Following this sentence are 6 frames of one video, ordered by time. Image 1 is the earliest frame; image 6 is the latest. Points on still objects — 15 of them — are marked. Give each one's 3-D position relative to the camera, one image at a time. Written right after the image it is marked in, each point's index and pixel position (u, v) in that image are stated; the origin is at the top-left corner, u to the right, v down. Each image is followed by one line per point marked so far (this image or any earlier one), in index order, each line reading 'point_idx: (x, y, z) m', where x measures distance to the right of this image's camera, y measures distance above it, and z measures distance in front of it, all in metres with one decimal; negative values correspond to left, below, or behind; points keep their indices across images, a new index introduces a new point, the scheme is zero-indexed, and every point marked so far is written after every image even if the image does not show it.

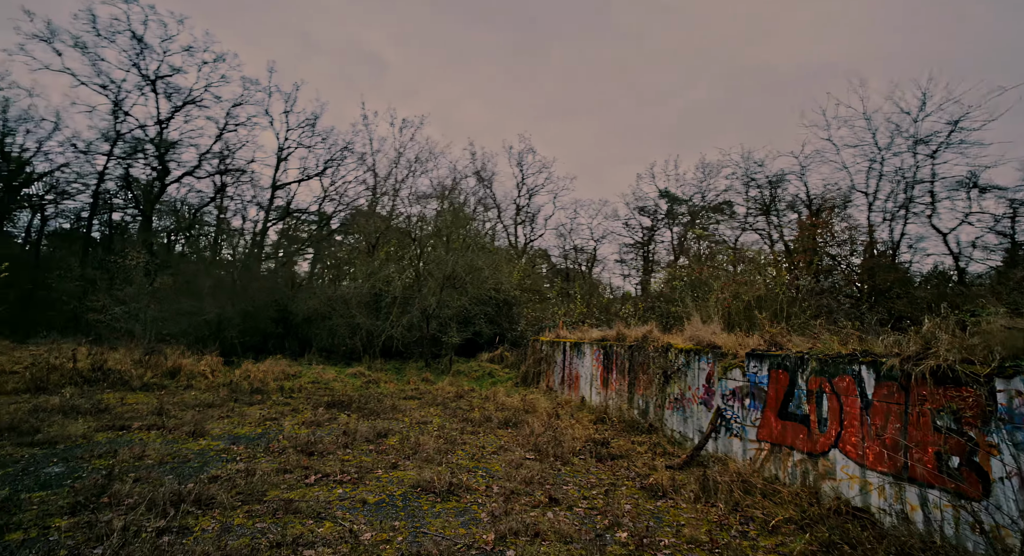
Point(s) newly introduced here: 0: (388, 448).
0: (-1.5, -2.1, +5.9) m
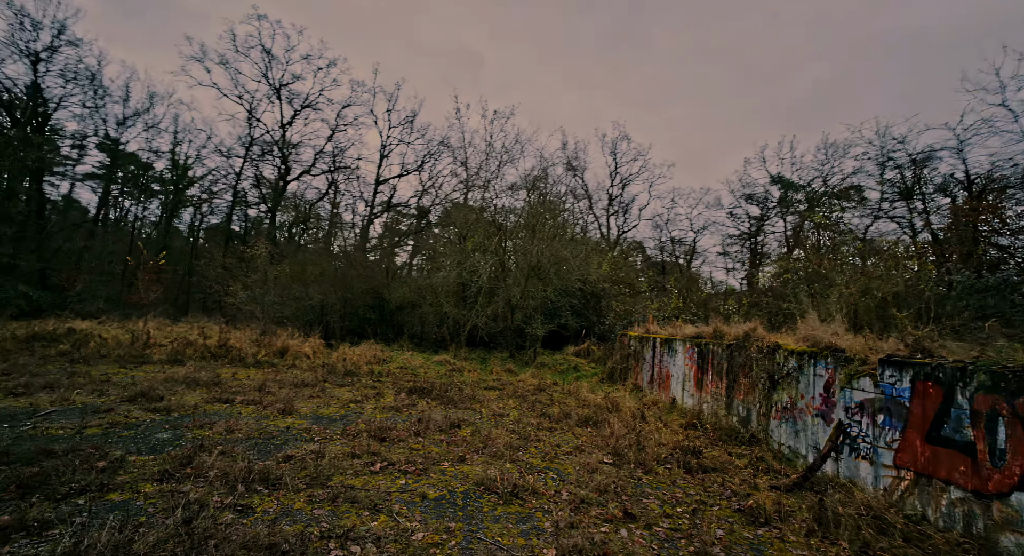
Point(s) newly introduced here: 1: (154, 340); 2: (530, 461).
0: (-0.6, -1.9, +5.7) m
1: (-9.2, -1.6, +12.5) m
2: (+0.2, -1.9, +5.1) m
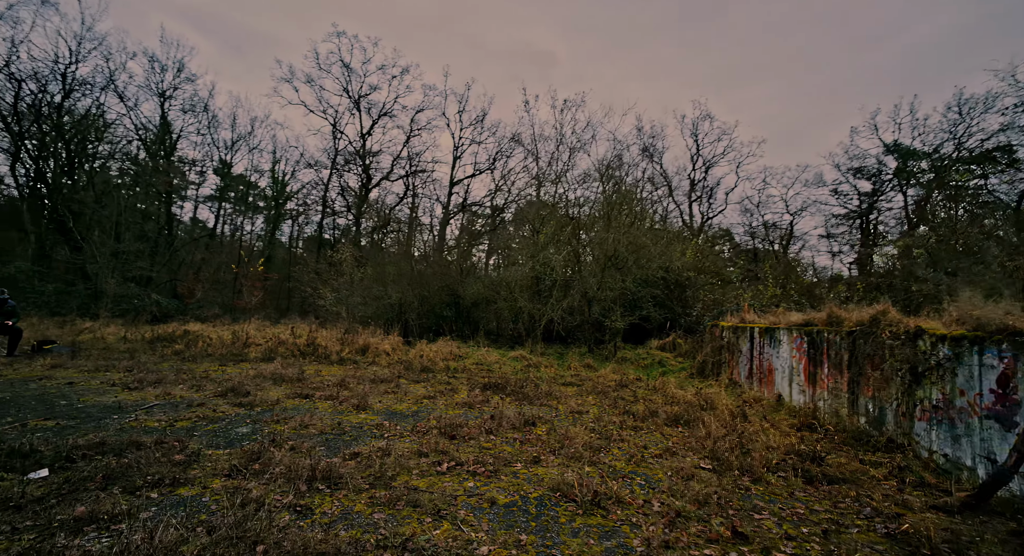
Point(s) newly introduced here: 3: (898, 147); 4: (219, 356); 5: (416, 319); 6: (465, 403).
0: (+0.2, -1.7, +5.3) m
1: (-7.2, -1.7, +13.3) m
2: (+1.0, -1.7, +4.5) m
3: (+14.3, +5.0, +18.1) m
4: (-6.6, -1.8, +10.9) m
5: (-3.2, -1.4, +16.3) m
6: (-0.7, -1.9, +7.2) m
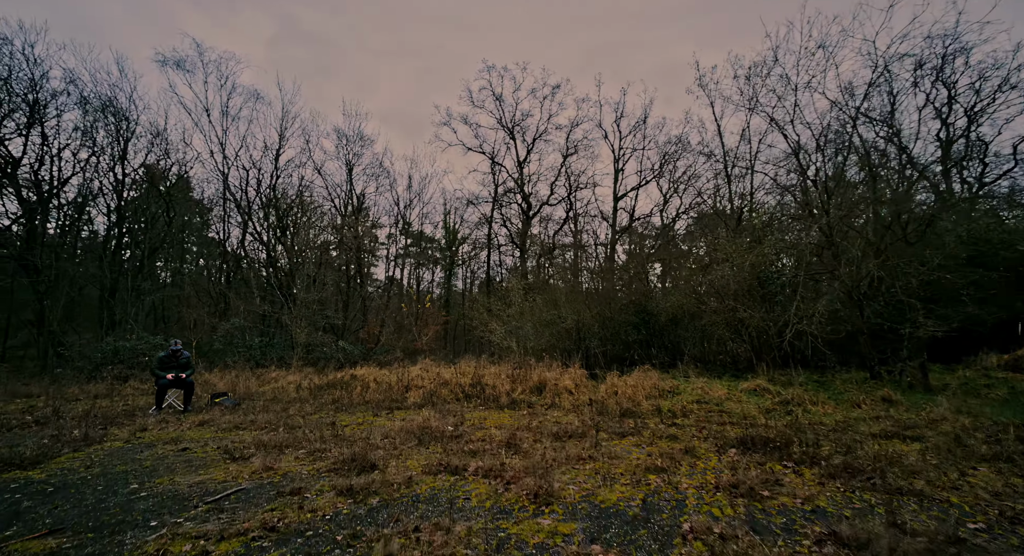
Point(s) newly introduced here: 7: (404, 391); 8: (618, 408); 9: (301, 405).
0: (+1.9, -1.3, +1.6) m
1: (-2.3, -2.5, +11.7) m
2: (+2.4, -1.2, +0.7) m
3: (+18.8, +6.3, +9.6) m
4: (-2.6, -2.4, +9.1) m
5: (+2.4, -1.9, +13.2) m
6: (+1.7, -1.6, +3.8) m
7: (-2.3, -2.4, +10.5) m
8: (+1.7, -2.2, +8.0) m
9: (-4.1, -2.5, +9.5) m
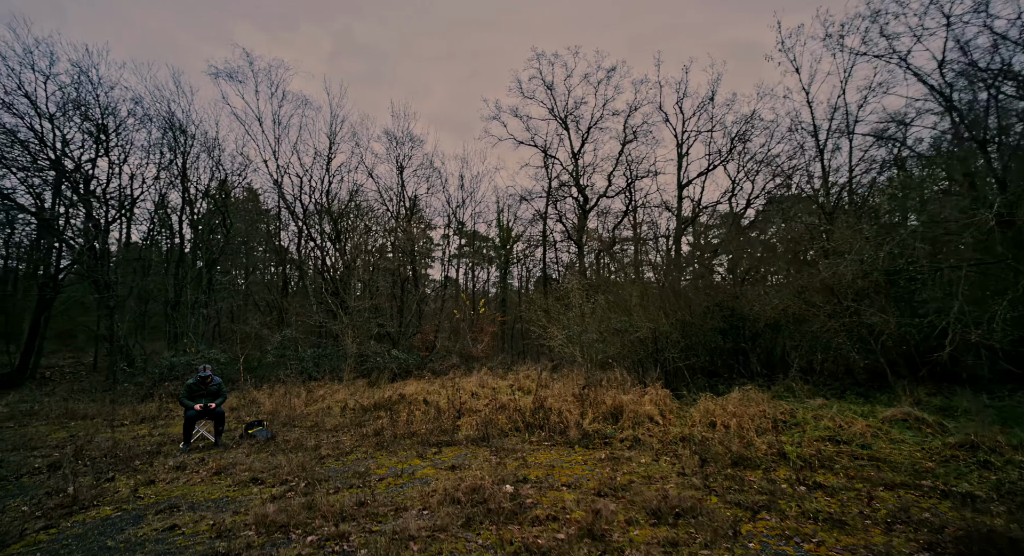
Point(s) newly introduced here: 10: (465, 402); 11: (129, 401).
0: (+2.1, -1.4, -0.2) m
1: (-0.9, -2.7, +10.2) m
2: (+2.4, -1.3, -1.2) m
3: (+19.6, +6.8, +5.8) m
4: (-1.5, -2.6, +7.8) m
5: (+3.9, -1.9, +11.2) m
6: (+2.2, -1.7, +1.9) m
7: (-1.0, -2.6, +9.1) m
8: (+2.7, -2.2, +6.2) m
9: (-2.9, -2.7, +8.3) m
10: (-1.0, -2.7, +10.4) m
11: (-11.6, -3.7, +14.7) m
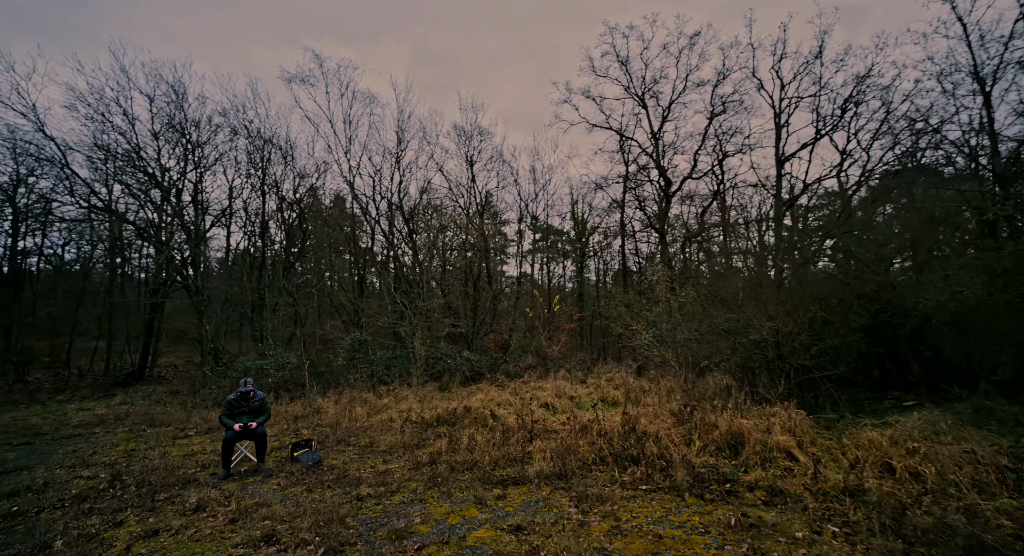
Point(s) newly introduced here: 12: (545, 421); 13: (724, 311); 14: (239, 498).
0: (+1.9, -1.3, -2.2) m
1: (+0.5, -2.6, +8.6) m
2: (+2.0, -1.2, -3.2) m
3: (+19.8, +7.5, +0.9) m
4: (-0.4, -2.5, +6.2) m
5: (+5.4, -1.6, +8.8) m
6: (+2.3, -1.6, -0.1) m
7: (+0.2, -2.5, +7.4) m
8: (+3.5, -2.0, +4.0) m
9: (-1.7, -2.7, +6.9) m
10: (+0.5, -2.6, +8.8) m
11: (-9.3, -3.9, +14.6) m
12: (+0.6, -2.5, +8.7) m
13: (+4.3, -0.7, +9.8) m
14: (-3.3, -2.6, +5.8) m
